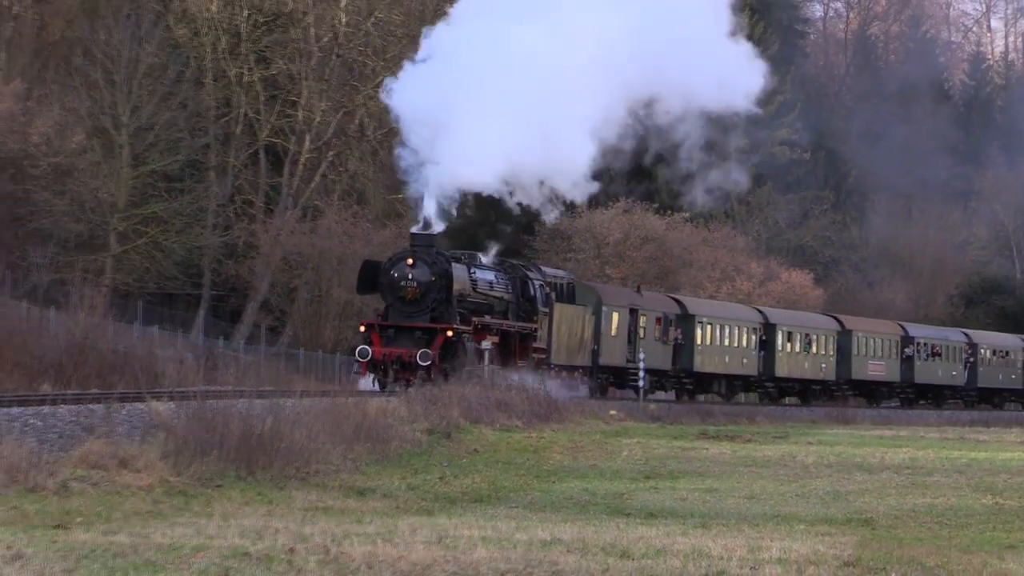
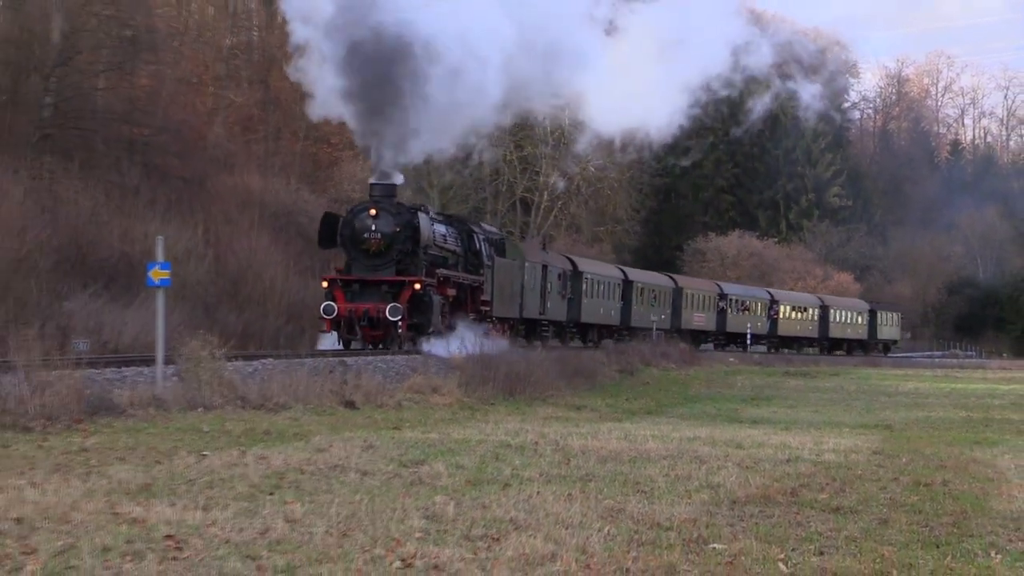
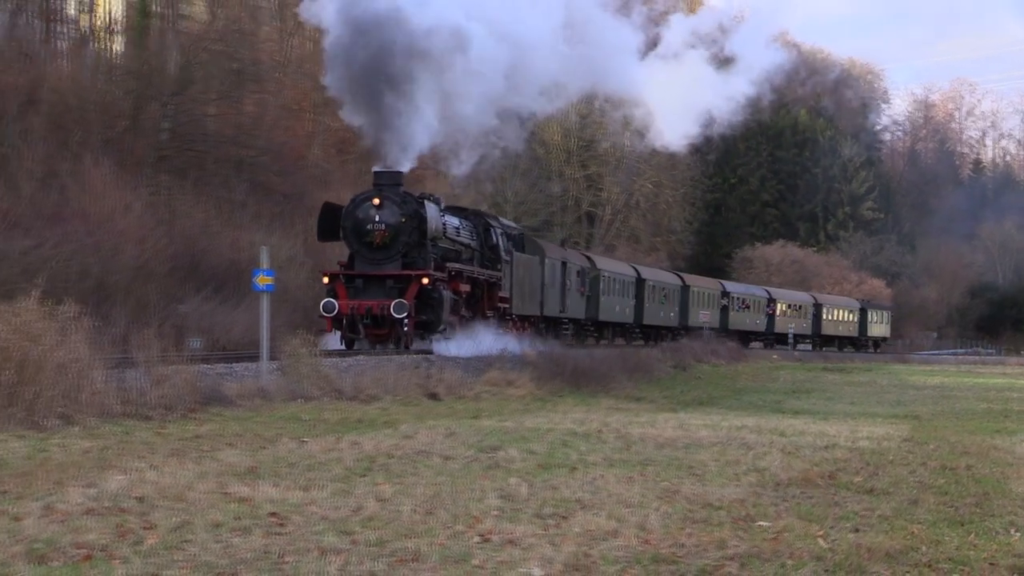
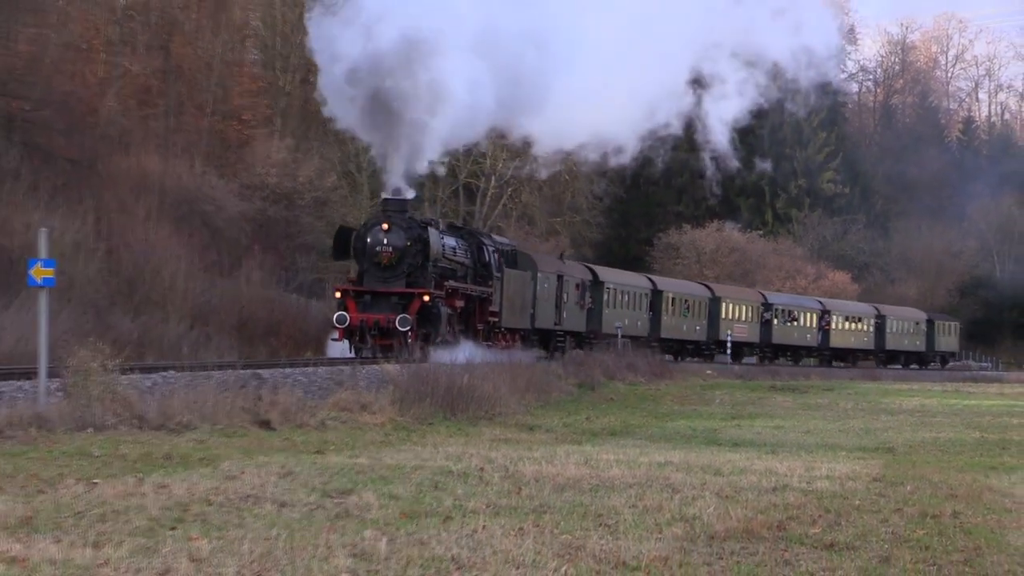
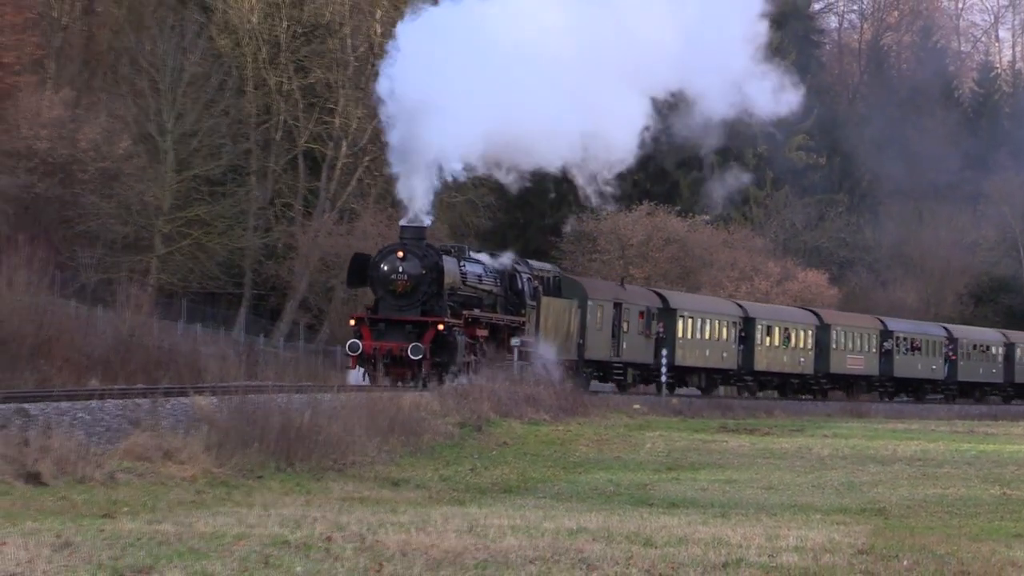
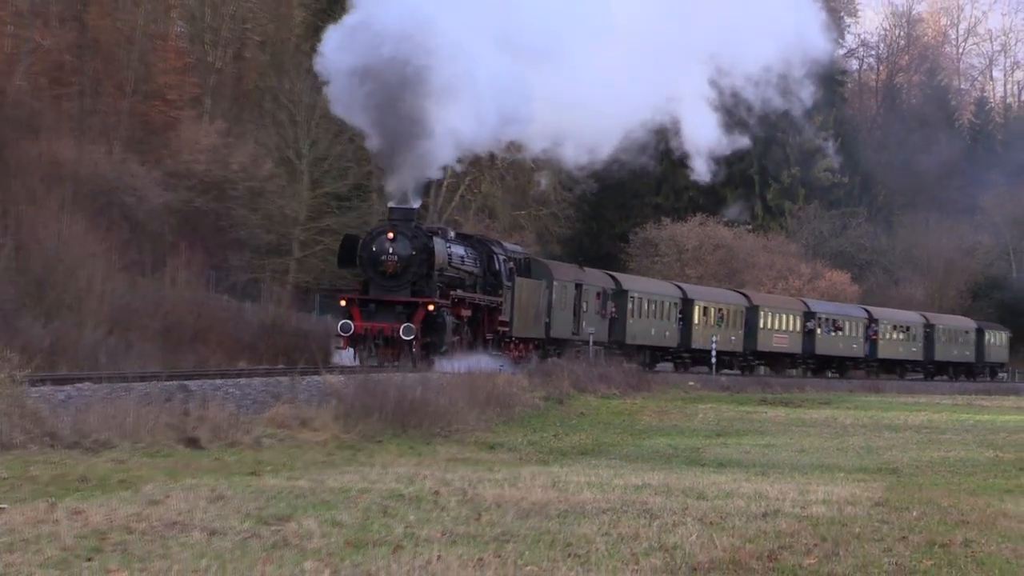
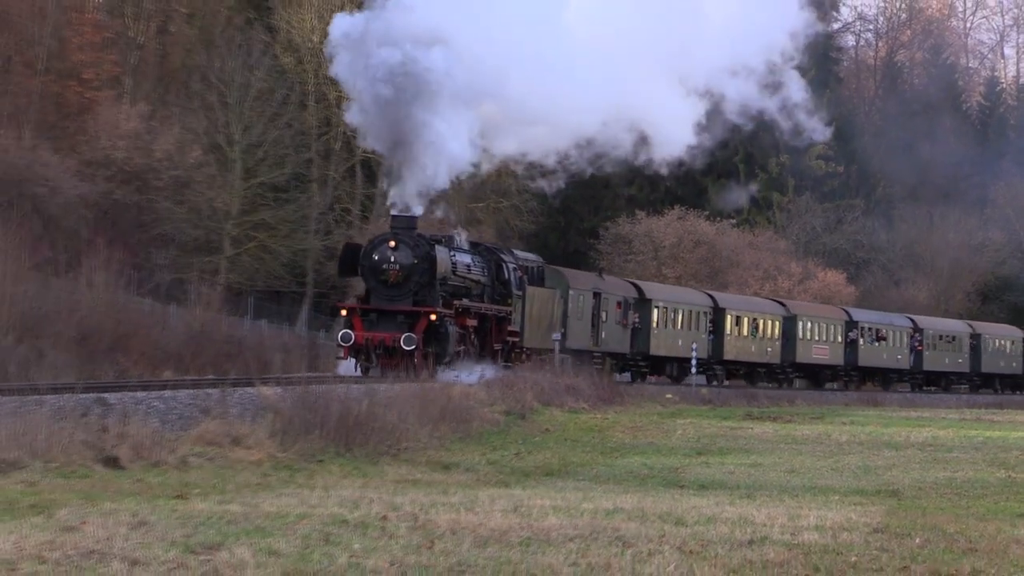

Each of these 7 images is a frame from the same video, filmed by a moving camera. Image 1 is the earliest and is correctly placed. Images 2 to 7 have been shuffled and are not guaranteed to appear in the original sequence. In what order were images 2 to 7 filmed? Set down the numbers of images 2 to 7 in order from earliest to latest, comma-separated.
5, 7, 6, 4, 2, 3
